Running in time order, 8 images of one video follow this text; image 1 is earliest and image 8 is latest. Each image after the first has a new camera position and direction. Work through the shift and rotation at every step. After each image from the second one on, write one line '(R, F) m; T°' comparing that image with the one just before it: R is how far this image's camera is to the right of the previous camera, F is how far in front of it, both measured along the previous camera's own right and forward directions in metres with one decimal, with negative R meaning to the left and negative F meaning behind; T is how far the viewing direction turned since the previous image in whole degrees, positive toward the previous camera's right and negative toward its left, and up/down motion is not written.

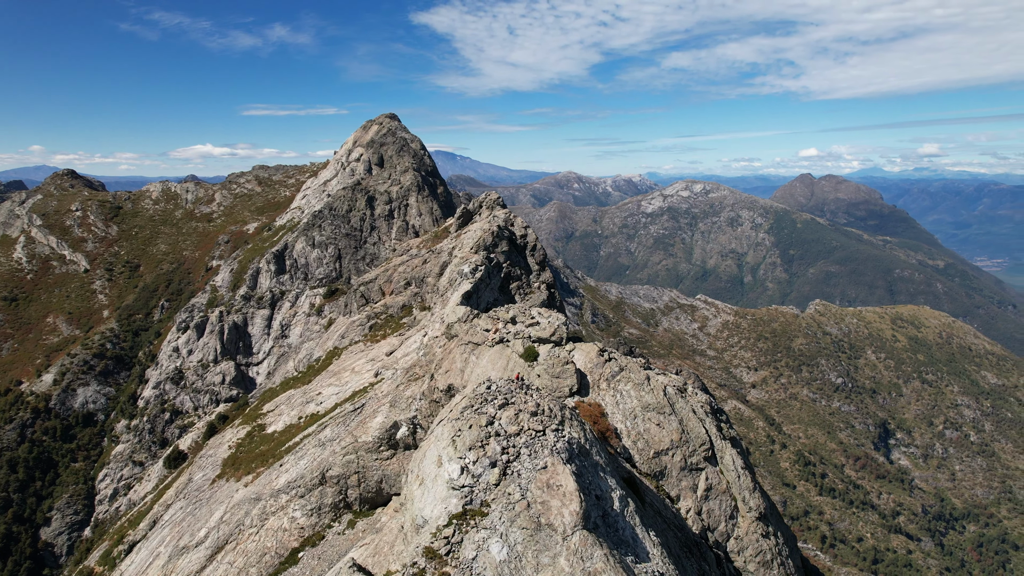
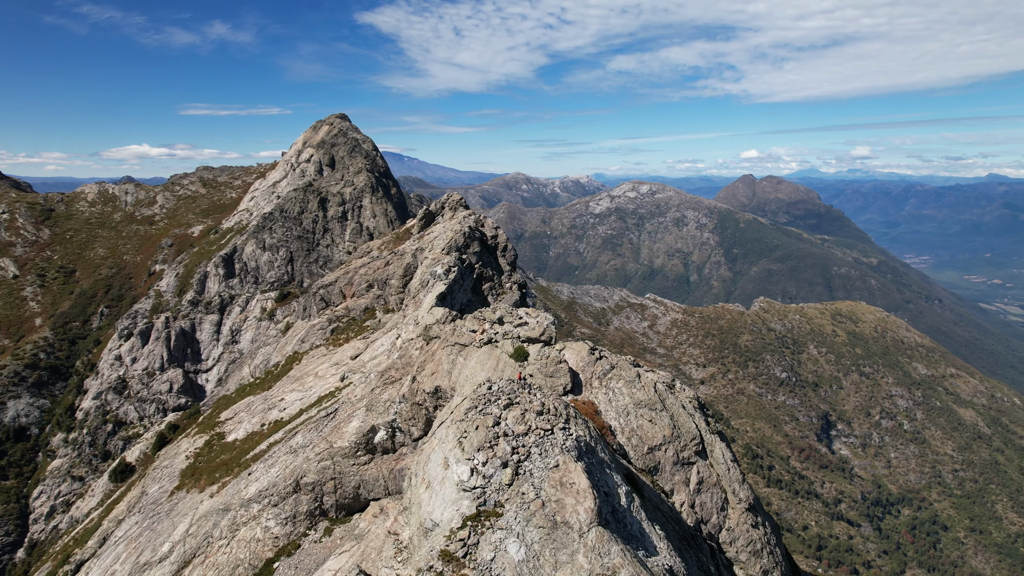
(-1.5, 0.0) m; +4°
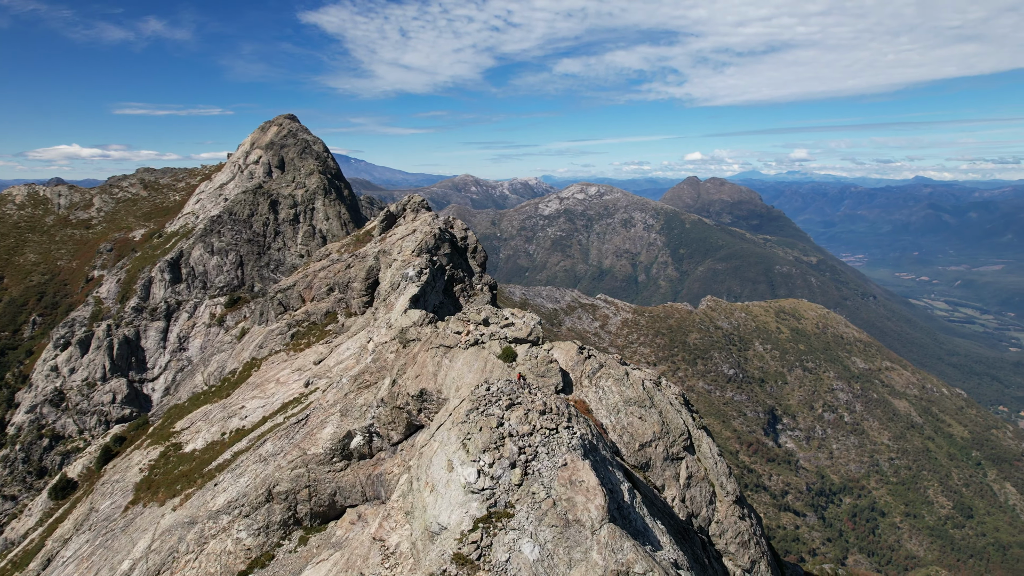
(-1.4, +0.1) m; +4°
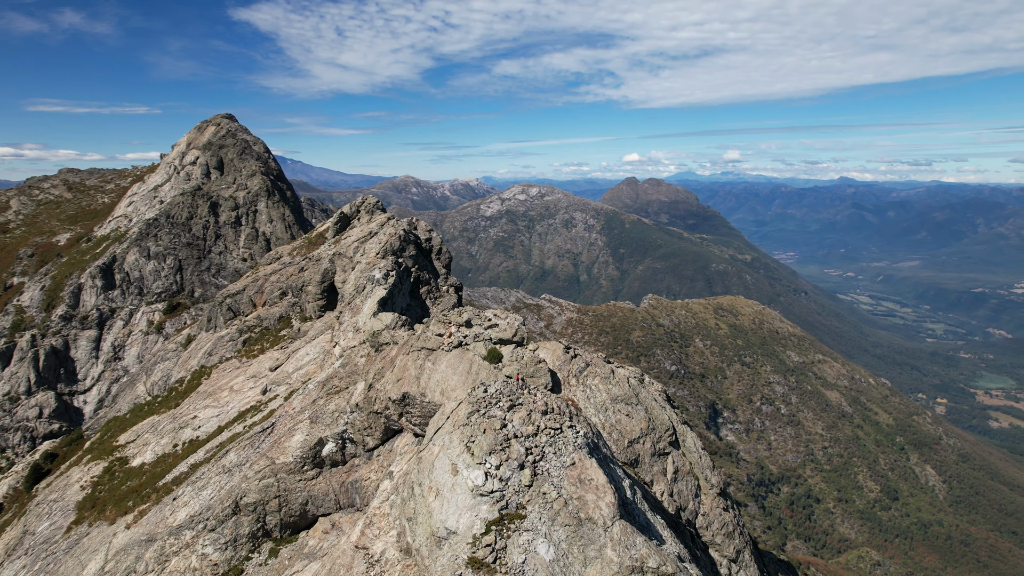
(-1.6, +0.1) m; +5°
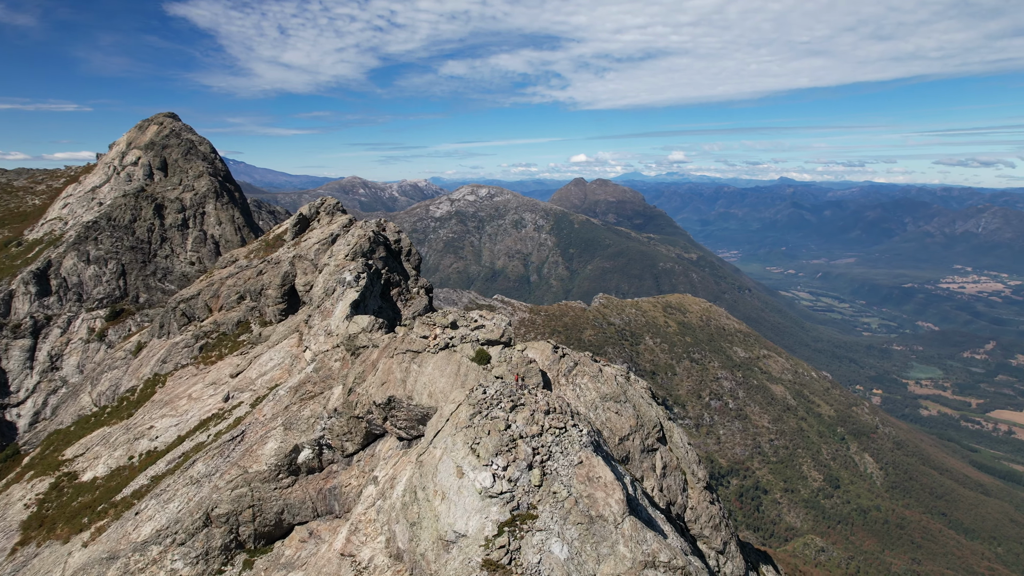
(-1.4, +0.1) m; +4°
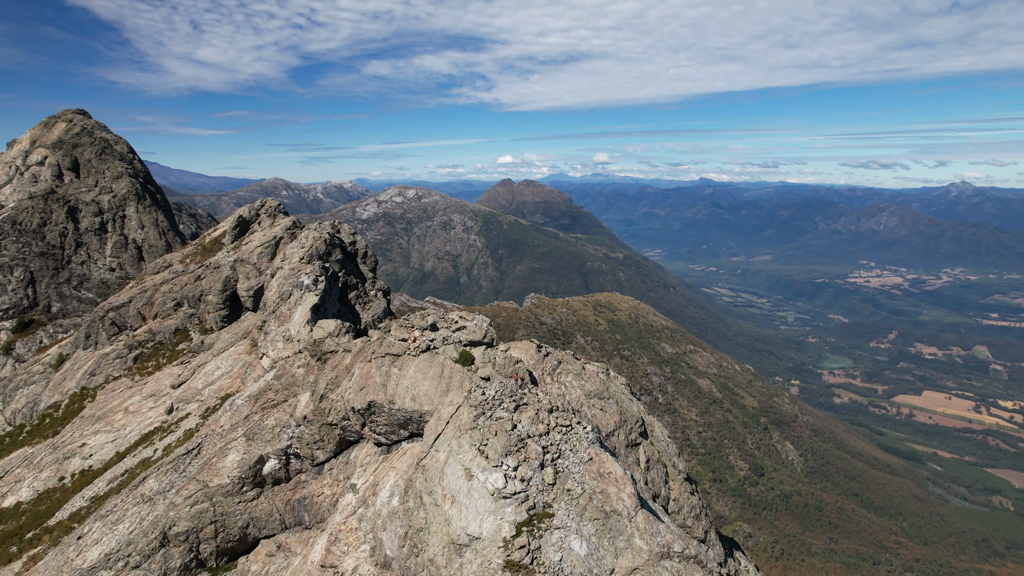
(-1.9, +0.1) m; +6°
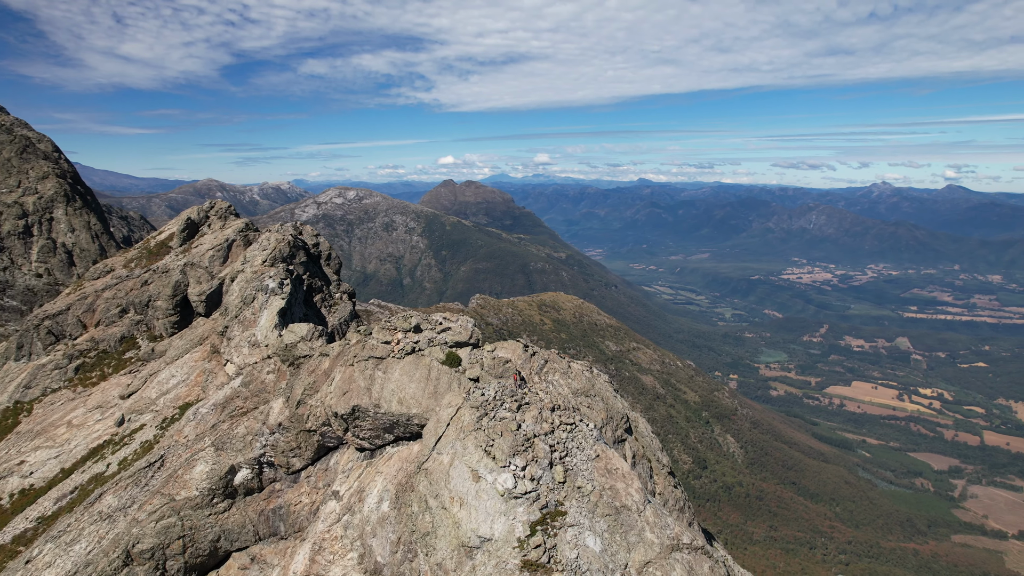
(-1.6, +0.1) m; +5°
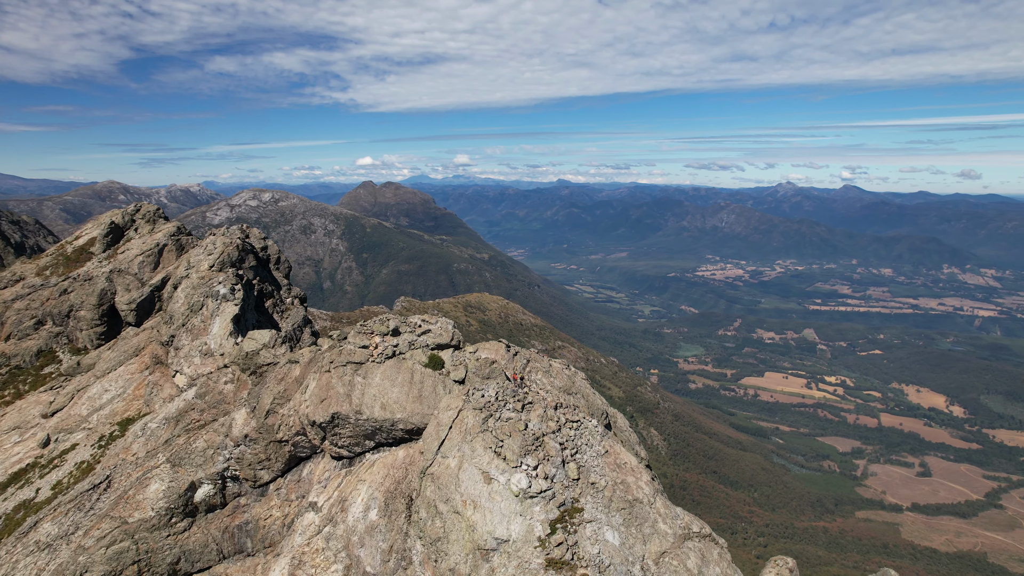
(-2.1, +0.2) m; +7°
